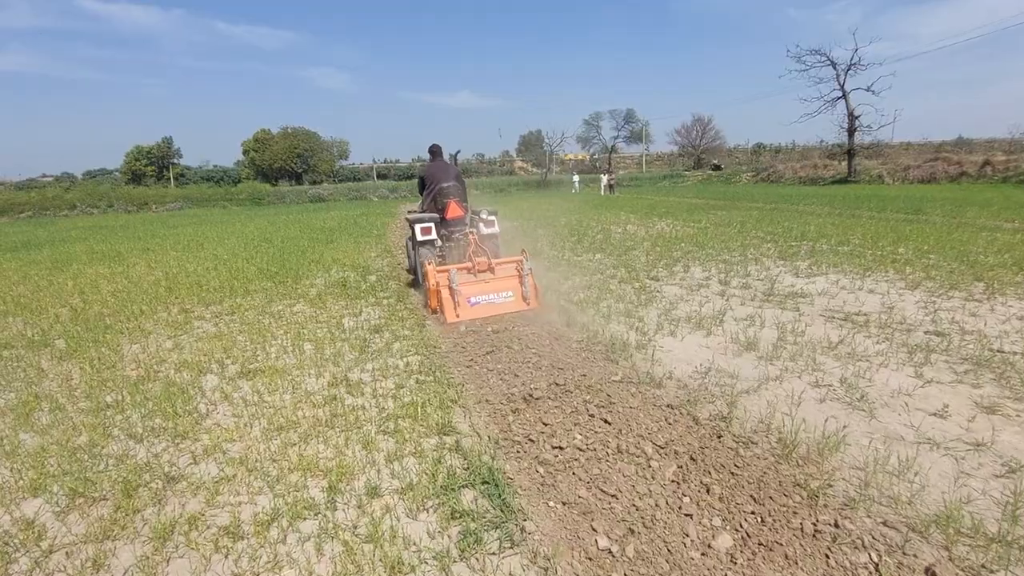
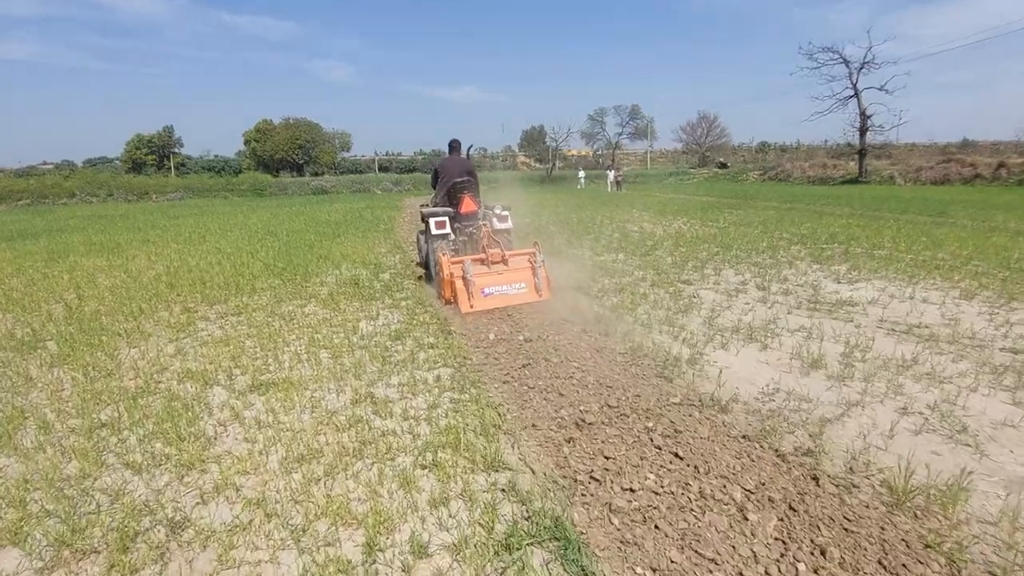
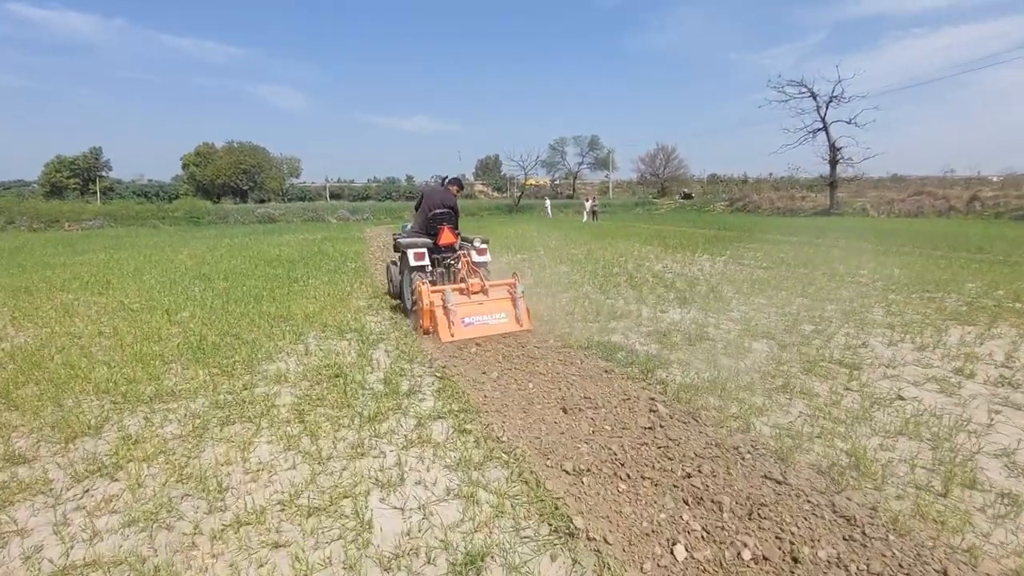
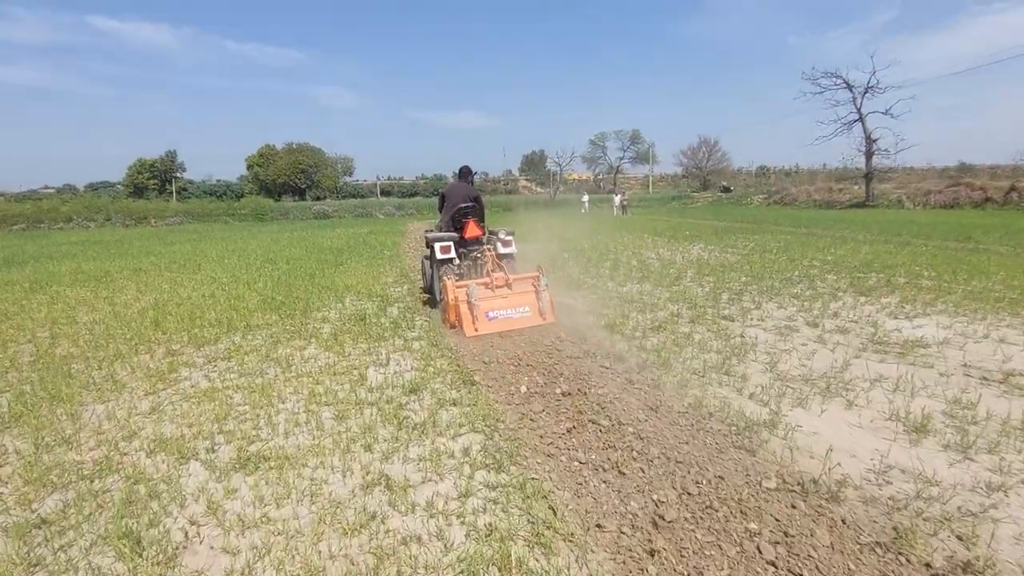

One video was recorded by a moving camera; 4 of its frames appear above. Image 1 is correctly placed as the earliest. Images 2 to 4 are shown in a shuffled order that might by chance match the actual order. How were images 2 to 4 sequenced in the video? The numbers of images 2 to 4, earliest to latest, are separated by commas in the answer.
2, 4, 3
